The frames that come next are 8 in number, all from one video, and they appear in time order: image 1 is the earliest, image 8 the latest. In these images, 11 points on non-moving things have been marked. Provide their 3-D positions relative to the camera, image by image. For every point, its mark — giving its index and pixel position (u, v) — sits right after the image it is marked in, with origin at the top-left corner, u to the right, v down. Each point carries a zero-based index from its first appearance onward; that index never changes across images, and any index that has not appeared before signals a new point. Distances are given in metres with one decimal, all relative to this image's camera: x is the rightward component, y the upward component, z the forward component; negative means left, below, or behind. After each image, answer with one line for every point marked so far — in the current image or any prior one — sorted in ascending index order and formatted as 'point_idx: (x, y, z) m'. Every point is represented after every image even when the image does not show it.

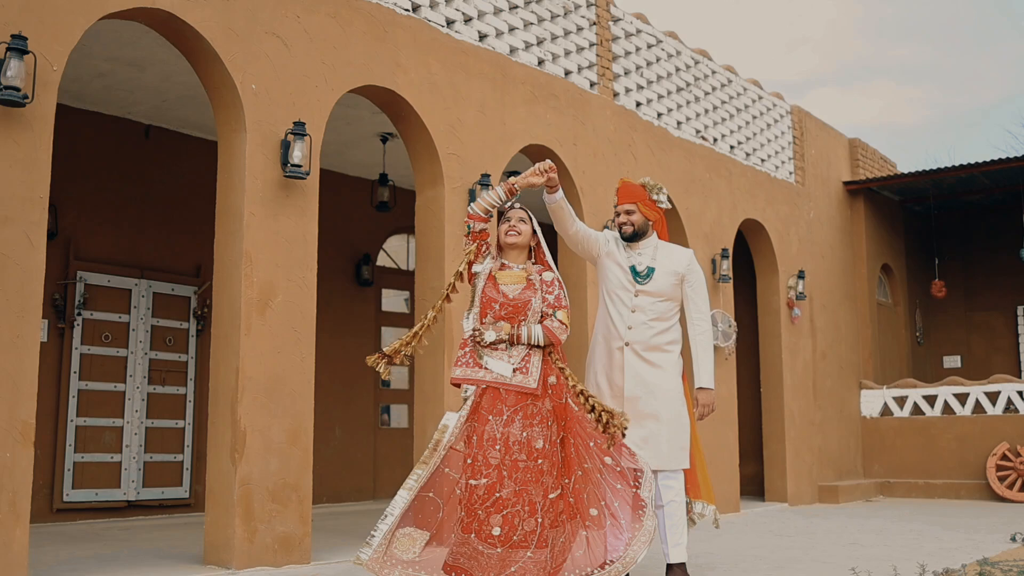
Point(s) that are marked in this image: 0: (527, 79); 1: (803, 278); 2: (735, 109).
0: (+0.1, +1.6, +7.5) m
1: (+3.2, +0.1, +10.9) m
2: (+2.3, +1.9, +10.4) m
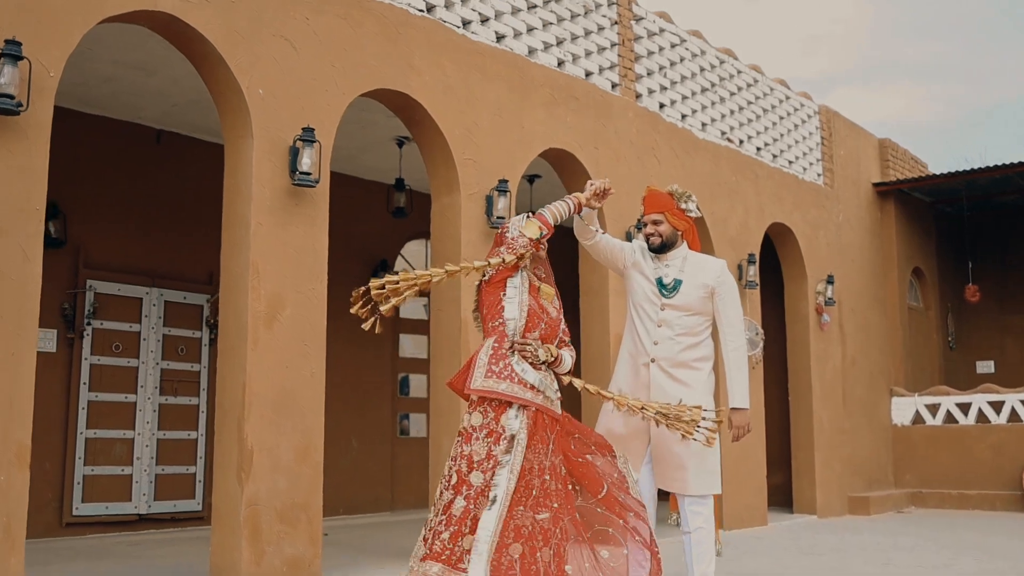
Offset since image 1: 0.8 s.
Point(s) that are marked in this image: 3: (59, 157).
0: (+0.2, +1.5, +7.3) m
1: (+3.4, +0.1, +10.6) m
2: (+2.5, +1.8, +10.1) m
3: (-3.3, +0.9, +7.3) m
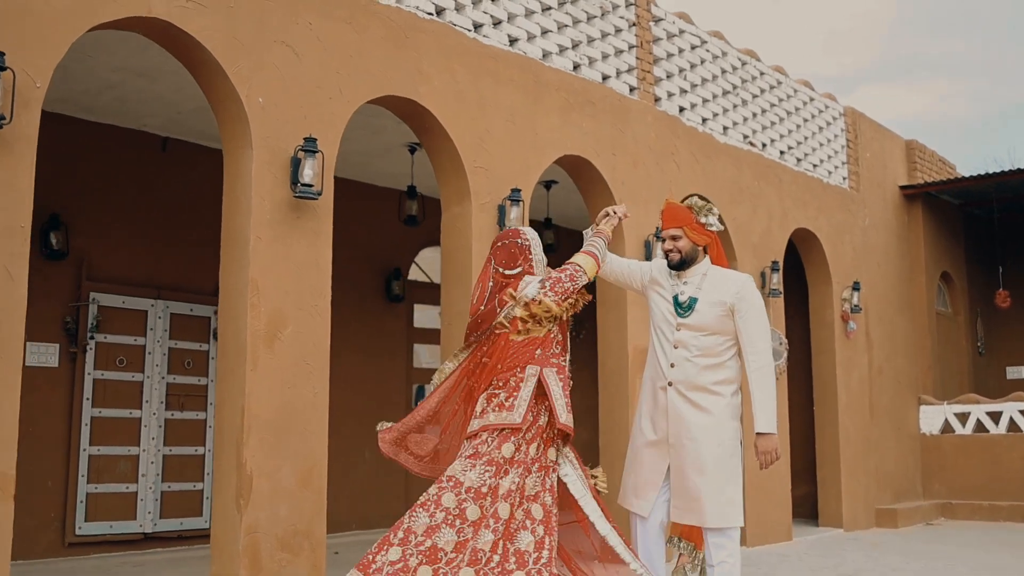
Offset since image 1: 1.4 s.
0: (+0.3, +1.4, +7.0) m
1: (+3.6, 0.0, +10.3) m
2: (+2.7, +1.7, +9.8) m
3: (-3.2, +0.9, +7.1) m
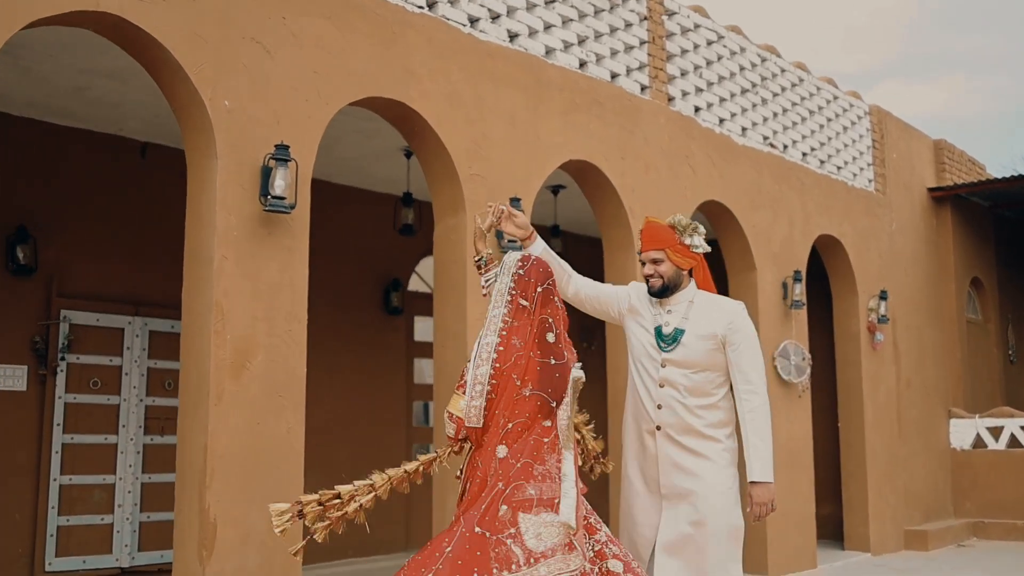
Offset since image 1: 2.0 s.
0: (+0.3, +1.3, +6.5) m
1: (+3.6, -0.1, +9.7) m
2: (+2.7, +1.6, +9.3) m
3: (-3.2, +0.7, +6.6) m
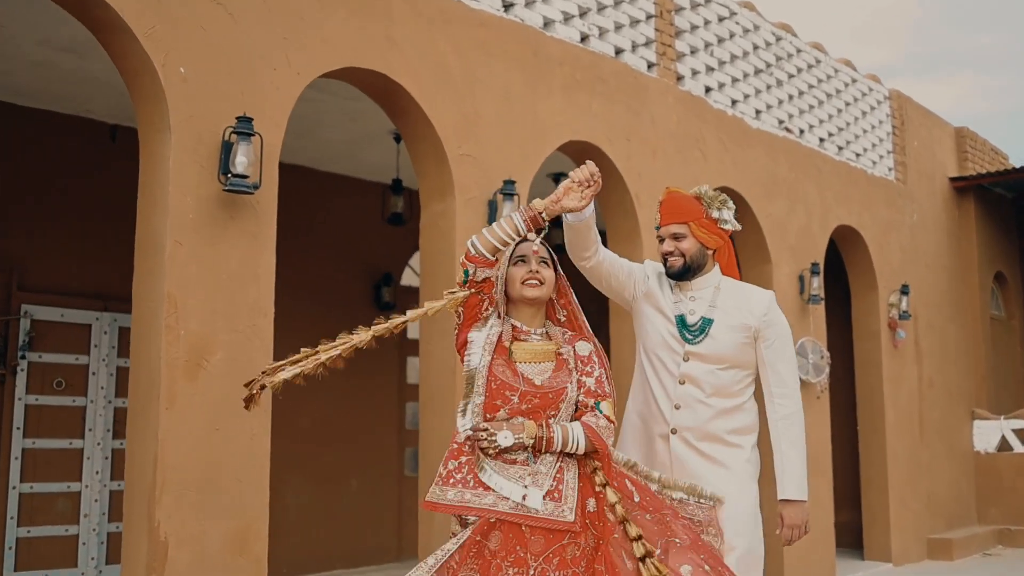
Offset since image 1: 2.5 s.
0: (+0.3, +1.4, +6.0) m
1: (+3.6, 0.0, +9.2) m
2: (+2.7, +1.7, +8.7) m
3: (-3.2, +0.8, +6.1) m
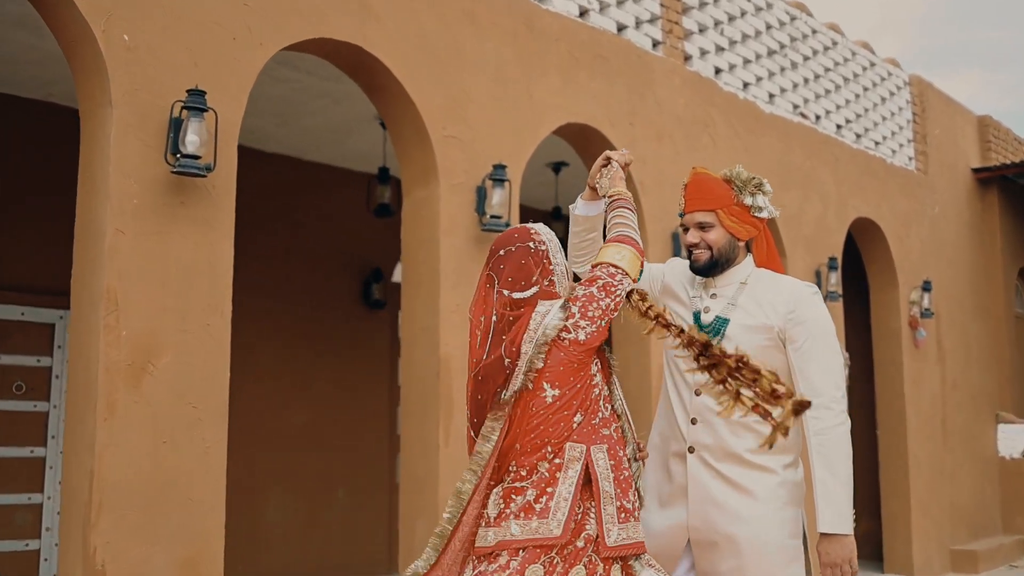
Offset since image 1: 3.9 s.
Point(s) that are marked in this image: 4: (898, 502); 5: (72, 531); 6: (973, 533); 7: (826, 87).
0: (+0.3, +1.4, +5.5) m
1: (+3.6, 0.0, +8.7) m
2: (+2.7, +1.7, +8.2) m
3: (-3.2, +0.8, +5.7) m
4: (+3.2, -1.8, +8.3) m
5: (-1.5, -0.8, +3.5) m
6: (+4.3, -2.3, +9.5) m
7: (+2.5, +1.6, +8.0) m
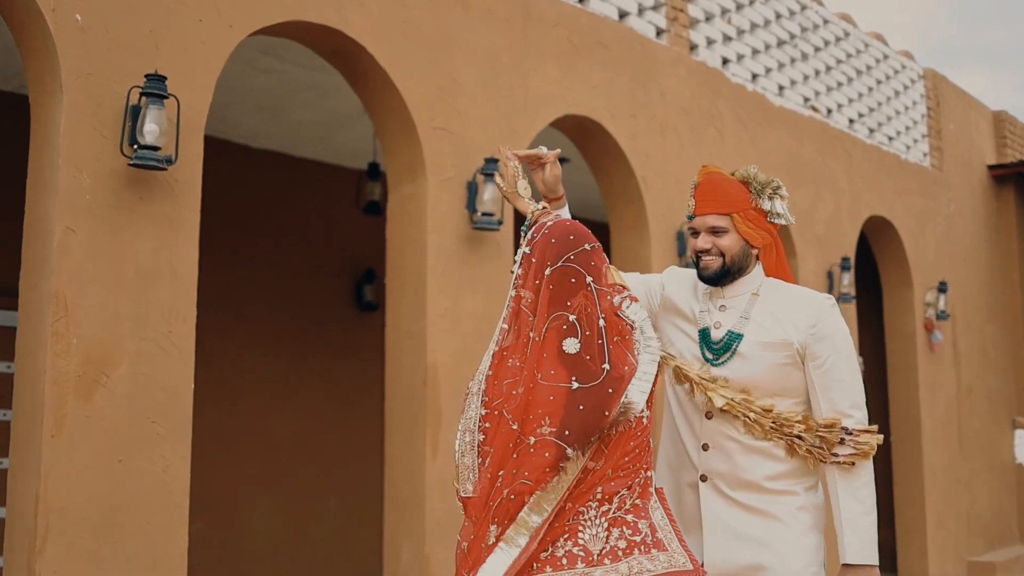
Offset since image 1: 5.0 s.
0: (+0.3, +1.4, +5.2) m
1: (+3.6, 0.0, +8.3) m
2: (+2.7, +1.7, +7.9) m
3: (-3.3, +0.8, +5.4) m
4: (+3.2, -1.8, +8.0) m
5: (-1.6, -0.8, +3.1) m
6: (+4.3, -2.3, +9.1) m
7: (+2.5, +1.6, +7.6) m
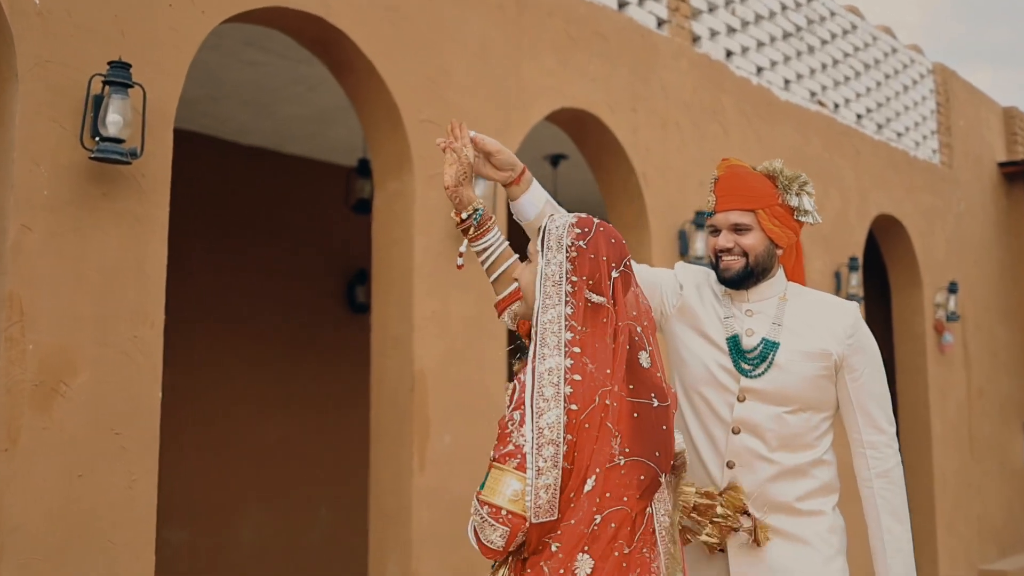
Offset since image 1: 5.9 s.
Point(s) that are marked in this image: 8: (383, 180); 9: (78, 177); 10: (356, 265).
0: (+0.2, +1.4, +5.0) m
1: (+3.6, 0.0, +8.1) m
2: (+2.7, +1.7, +7.7) m
3: (-3.3, +0.8, +5.2) m
4: (+3.2, -1.8, +7.8) m
5: (-1.6, -0.9, +2.9) m
6: (+4.3, -2.3, +8.9) m
7: (+2.5, +1.6, +7.4) m
8: (-0.5, +0.5, +4.3) m
9: (-1.4, +0.3, +3.1) m
10: (-1.1, +0.2, +7.1) m
